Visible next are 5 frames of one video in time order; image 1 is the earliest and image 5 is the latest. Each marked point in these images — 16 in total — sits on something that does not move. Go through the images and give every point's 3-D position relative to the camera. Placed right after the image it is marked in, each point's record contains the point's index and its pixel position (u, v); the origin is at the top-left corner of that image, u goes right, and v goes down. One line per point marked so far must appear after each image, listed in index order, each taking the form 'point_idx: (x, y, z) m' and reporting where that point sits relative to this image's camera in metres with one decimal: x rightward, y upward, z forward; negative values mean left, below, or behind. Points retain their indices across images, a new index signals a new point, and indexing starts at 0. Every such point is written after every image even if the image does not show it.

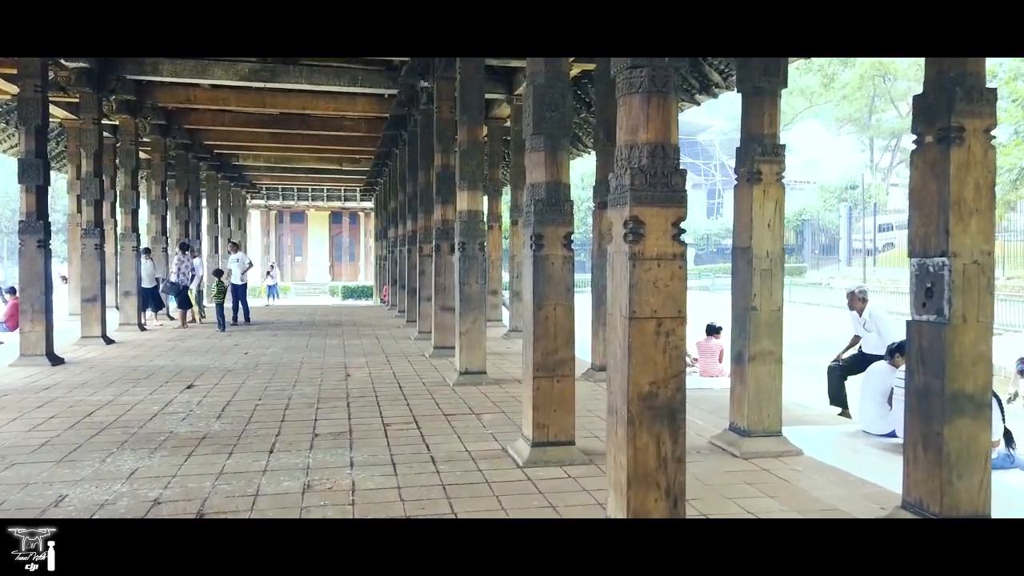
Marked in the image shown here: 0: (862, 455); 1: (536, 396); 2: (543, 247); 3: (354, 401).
0: (+2.8, -1.3, +6.0) m
1: (+0.2, -0.8, +5.6) m
2: (+0.2, +0.3, +5.6) m
3: (-1.7, -1.2, +8.0) m
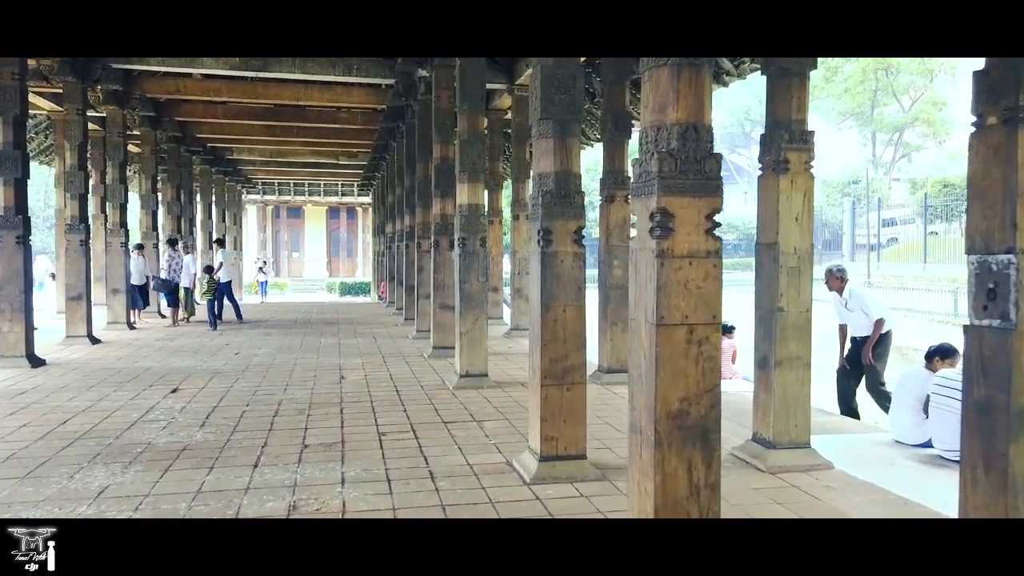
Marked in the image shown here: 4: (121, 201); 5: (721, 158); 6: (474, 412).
0: (+2.8, -1.3, +5.5) m
1: (+0.2, -0.8, +5.1) m
2: (+0.3, +0.3, +5.1) m
3: (-1.6, -1.2, +7.6) m
4: (-7.6, +1.7, +14.7) m
5: (+0.9, +0.6, +3.3) m
6: (-0.4, -1.2, +7.2) m
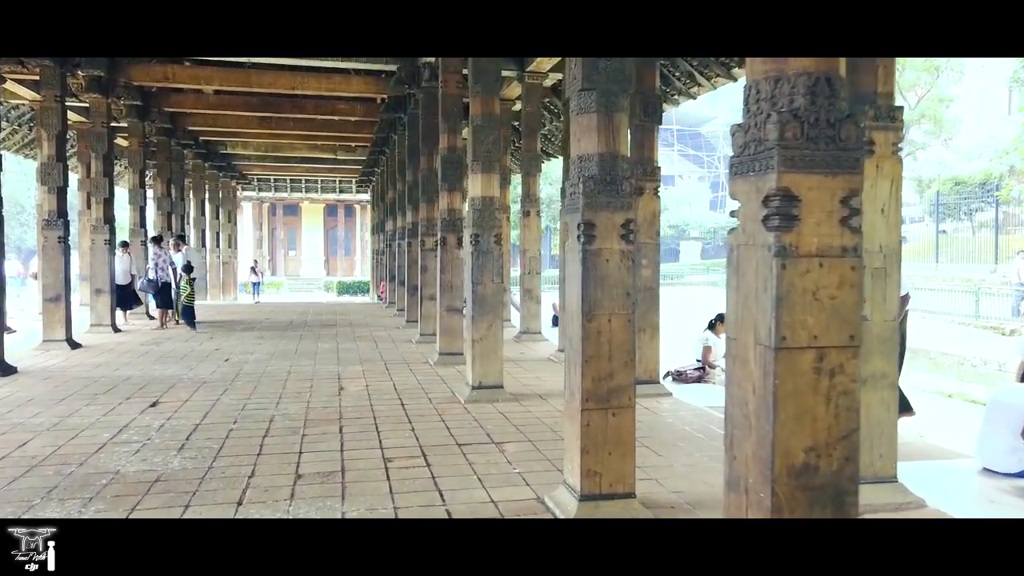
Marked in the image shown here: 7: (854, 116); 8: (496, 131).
0: (+3.0, -1.4, +4.6) m
1: (+0.4, -0.8, +4.2) m
2: (+0.5, +0.3, +4.2) m
3: (-1.5, -1.2, +6.7) m
4: (-7.5, +1.7, +13.8) m
5: (+1.1, +0.5, +2.4) m
6: (-0.2, -1.2, +6.4) m
7: (+1.1, +0.6, +2.4) m
8: (-0.2, +1.6, +7.9) m
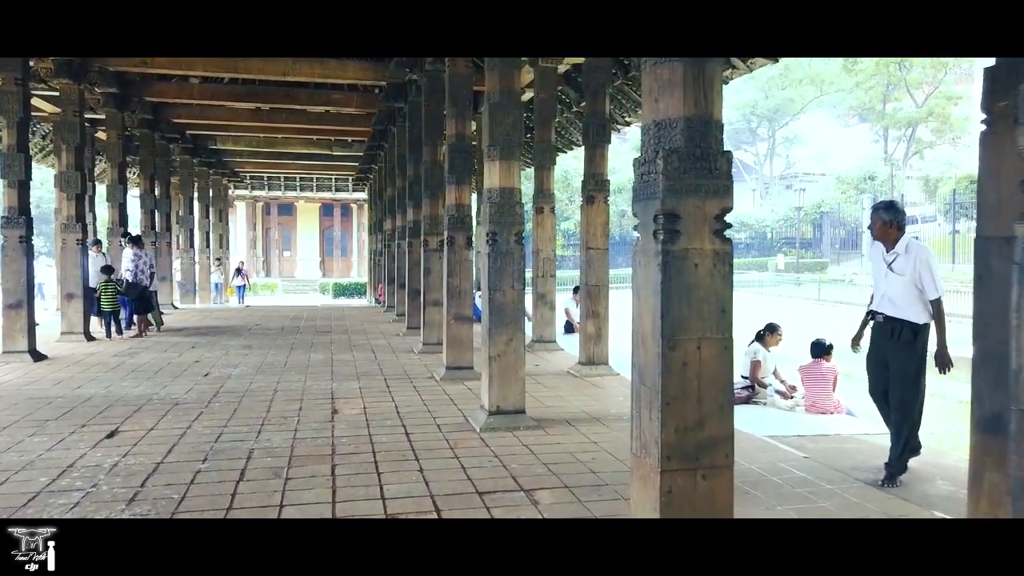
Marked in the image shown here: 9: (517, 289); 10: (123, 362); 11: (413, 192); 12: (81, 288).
0: (+3.2, -1.4, +3.5) m
1: (+0.6, -0.9, +3.1) m
2: (+0.7, +0.2, +3.1) m
3: (-1.2, -1.3, +5.5) m
4: (-7.3, +1.6, +12.6) m
5: (+1.3, +0.5, +1.2) m
6: (0.0, -1.3, +5.2) m
7: (+1.3, +0.5, +1.2) m
8: (0.0, +1.6, +6.7) m
9: (0.0, 0.0, +6.6) m
10: (-5.4, -1.0, +10.4) m
11: (-1.7, +1.6, +12.8) m
12: (-7.2, 0.0, +12.6) m
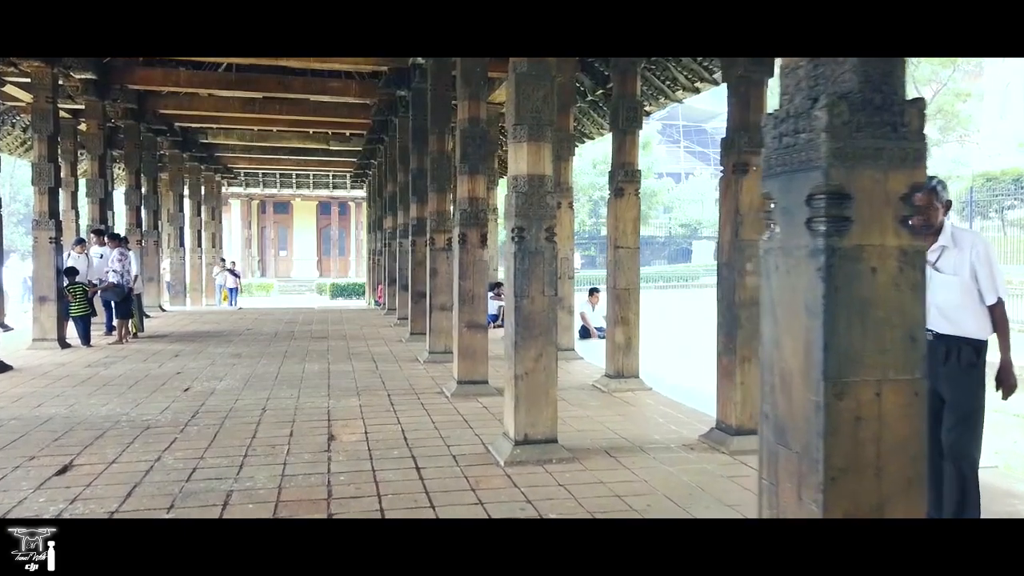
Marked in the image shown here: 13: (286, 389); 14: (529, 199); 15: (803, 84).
0: (+3.5, -1.5, +2.4) m
1: (+0.9, -0.9, +2.0) m
2: (+0.9, +0.2, +2.0) m
3: (-1.0, -1.3, +4.5) m
4: (-7.1, +1.6, +11.5) m
5: (+1.6, +0.4, +0.2) m
6: (+0.3, -1.3, +4.1) m
7: (+1.6, +0.4, +0.2) m
8: (+0.3, +1.5, +5.7) m
9: (+0.2, -0.1, +5.6) m
10: (-5.2, -1.1, +9.3) m
11: (-1.5, +1.6, +11.7) m
12: (-7.0, 0.0, +11.5) m
13: (-2.5, -1.1, +8.3) m
14: (+0.1, +0.6, +5.6) m
15: (+0.8, +0.6, +2.2) m
